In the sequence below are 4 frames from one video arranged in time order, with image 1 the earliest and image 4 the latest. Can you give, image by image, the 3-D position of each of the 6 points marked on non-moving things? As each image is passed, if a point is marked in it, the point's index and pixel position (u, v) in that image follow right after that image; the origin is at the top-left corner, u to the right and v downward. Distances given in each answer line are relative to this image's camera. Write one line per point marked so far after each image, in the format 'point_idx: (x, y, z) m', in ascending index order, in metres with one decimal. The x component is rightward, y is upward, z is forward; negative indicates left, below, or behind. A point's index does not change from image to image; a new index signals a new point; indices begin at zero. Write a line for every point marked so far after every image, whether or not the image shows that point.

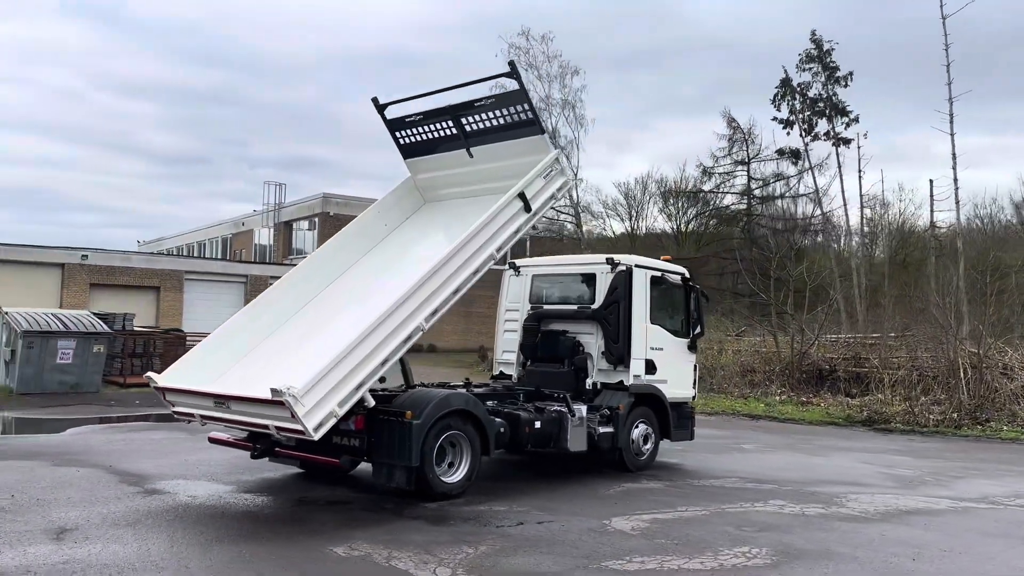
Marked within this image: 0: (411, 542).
0: (-0.7, -1.7, +5.7) m
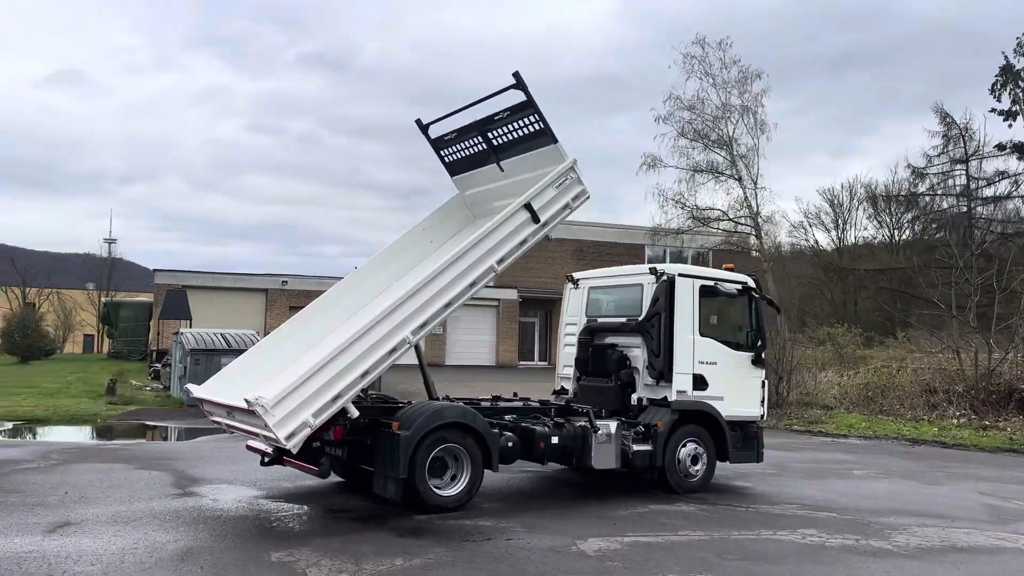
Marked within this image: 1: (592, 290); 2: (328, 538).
0: (-1.1, -1.7, +5.8) m
1: (+0.9, 0.0, +9.8) m
2: (-1.3, -1.8, +6.2) m
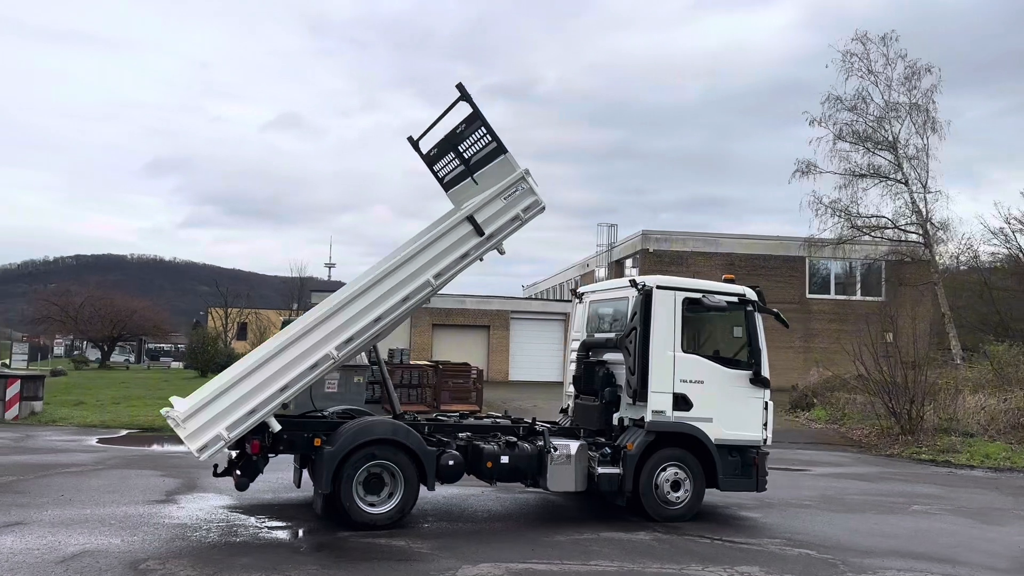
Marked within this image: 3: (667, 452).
0: (-1.9, -1.8, +5.9) m
1: (+0.9, -0.2, +9.4) m
2: (-2.1, -1.9, +6.4) m
3: (+1.4, -1.5, +8.0) m
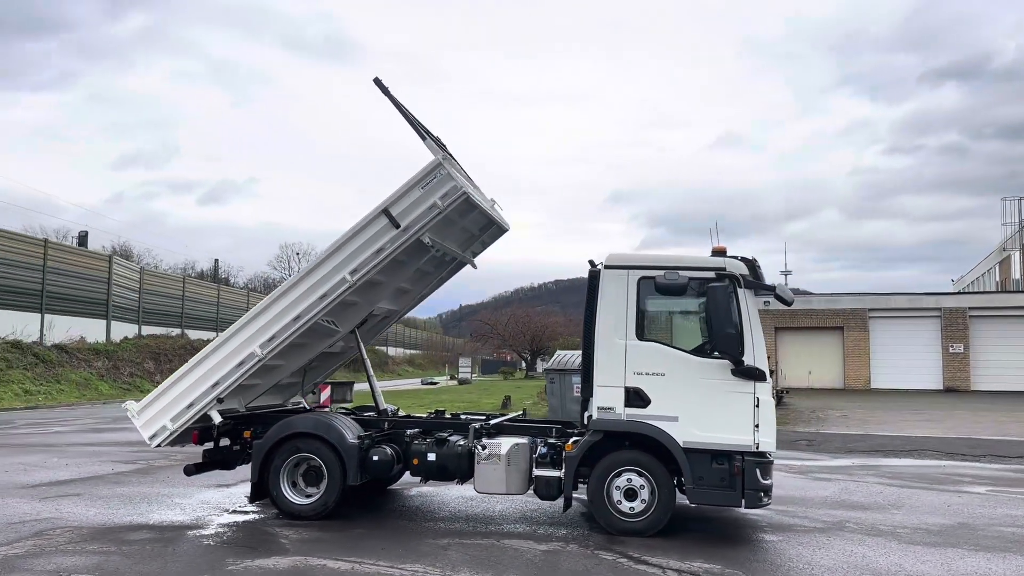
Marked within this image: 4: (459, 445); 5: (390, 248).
0: (-3.1, -1.9, +6.7) m
1: (+1.0, 0.0, +8.5) m
2: (-3.0, -1.9, +7.2) m
3: (+0.9, -1.3, +7.0) m
4: (-0.4, -1.3, +7.3) m
5: (-1.0, +0.3, +7.4) m
